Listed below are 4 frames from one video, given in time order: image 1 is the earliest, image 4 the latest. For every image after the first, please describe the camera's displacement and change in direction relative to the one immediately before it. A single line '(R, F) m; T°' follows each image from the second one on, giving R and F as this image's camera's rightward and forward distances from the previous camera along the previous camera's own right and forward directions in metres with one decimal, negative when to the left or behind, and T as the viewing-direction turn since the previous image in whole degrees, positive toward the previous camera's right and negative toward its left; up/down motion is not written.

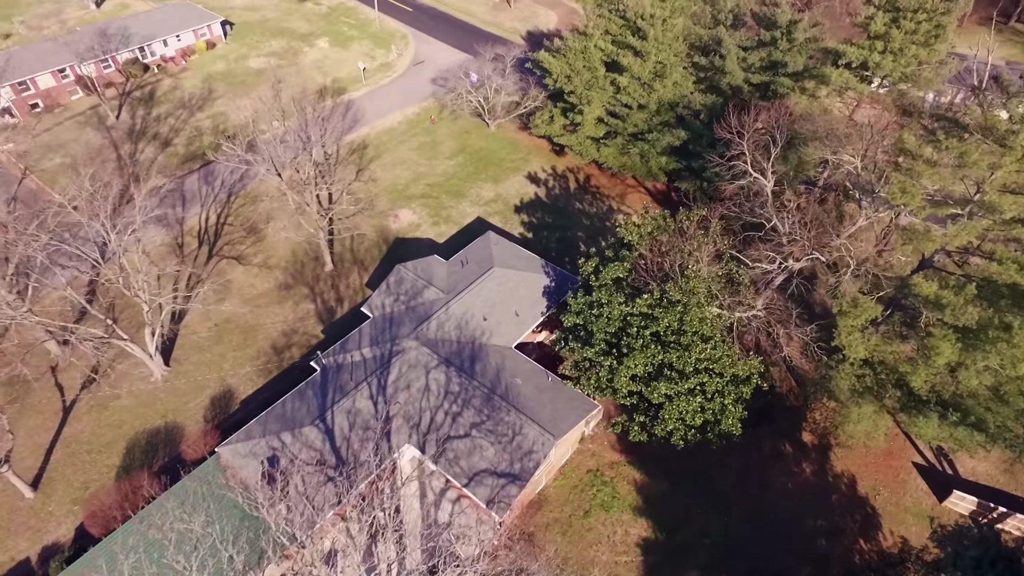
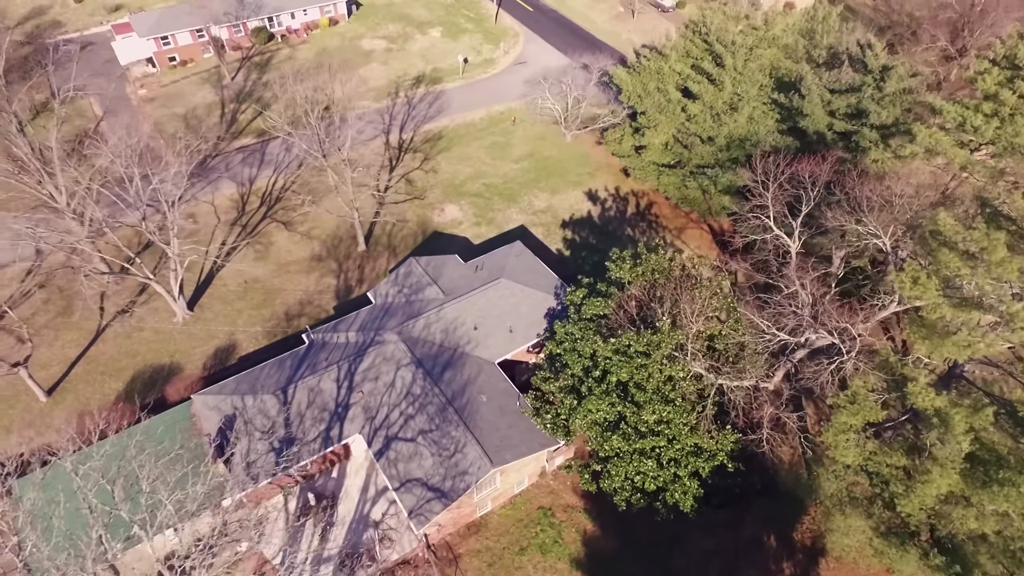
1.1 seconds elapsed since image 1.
(+4.9, +1.3) m; -11°
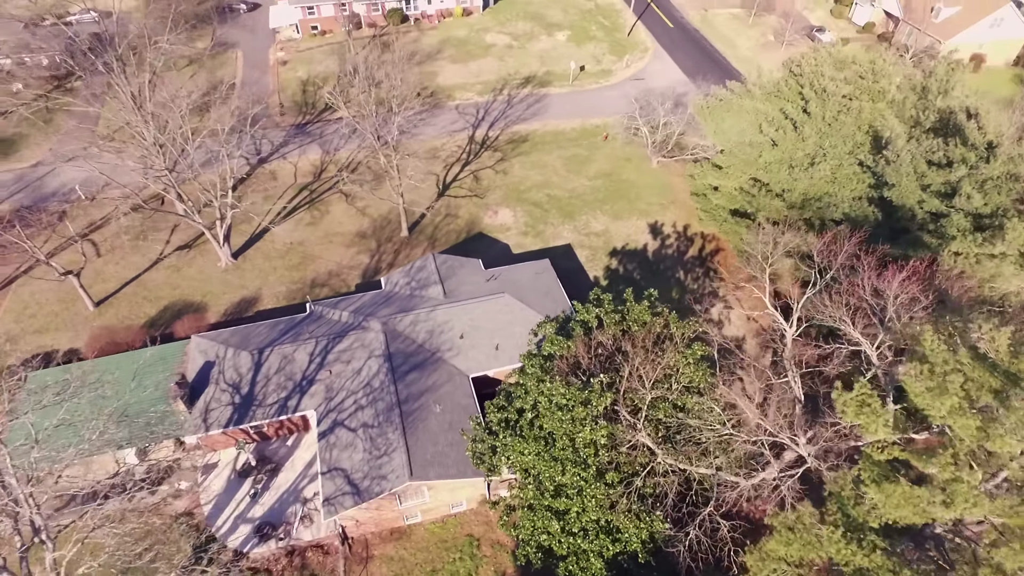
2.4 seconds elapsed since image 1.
(+5.5, +1.6) m; -13°
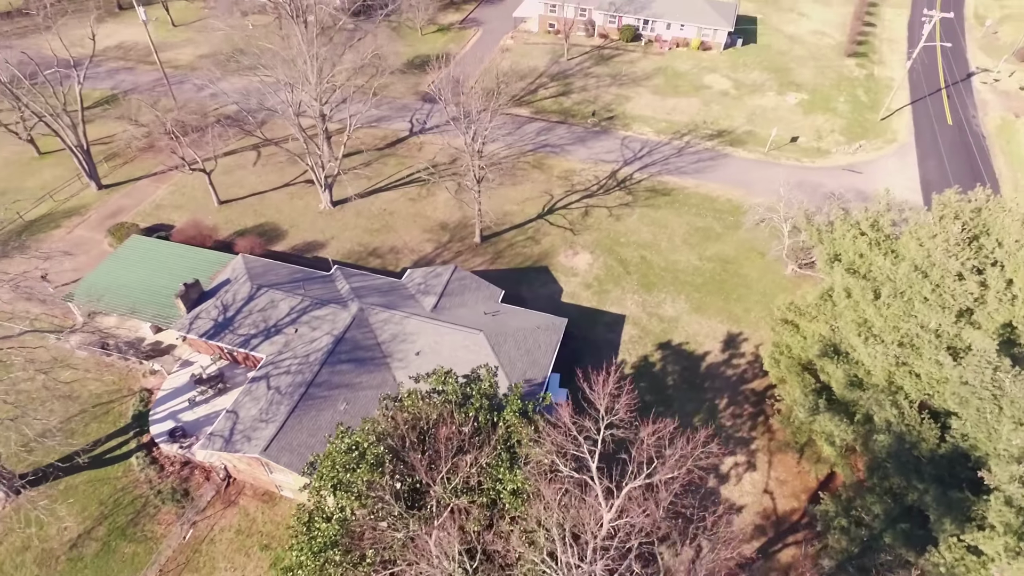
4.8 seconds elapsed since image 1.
(+9.6, +3.7) m; -23°
